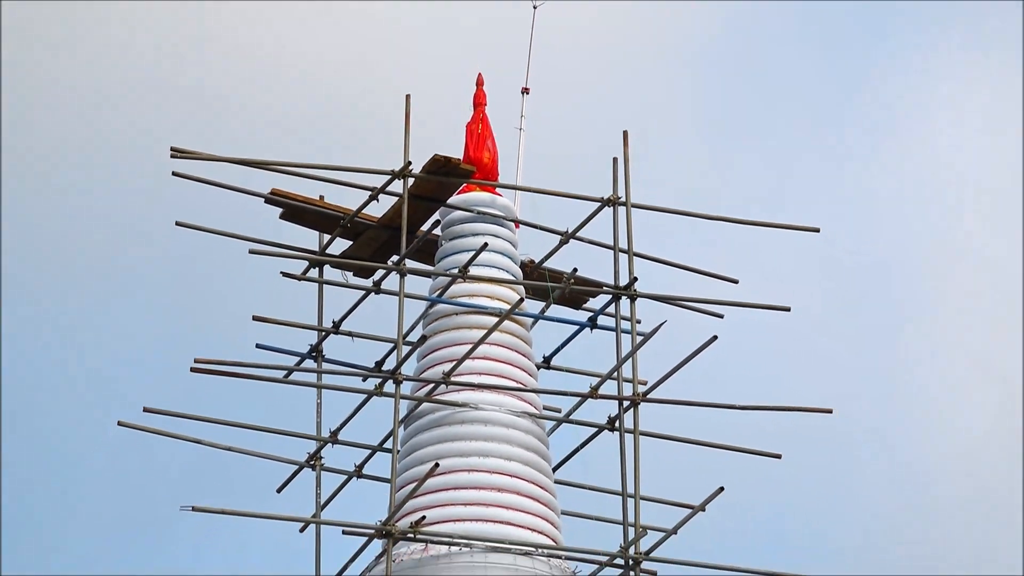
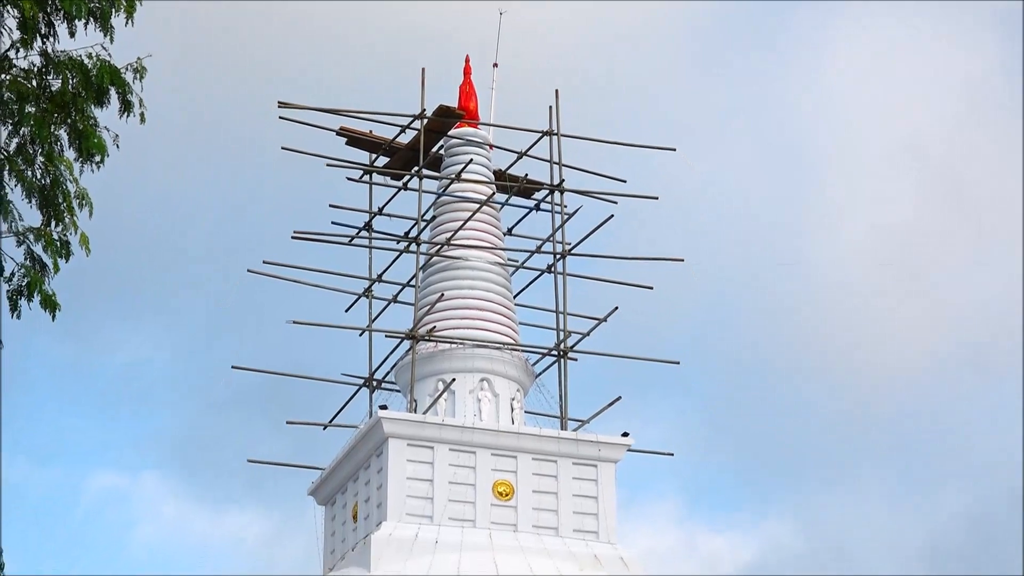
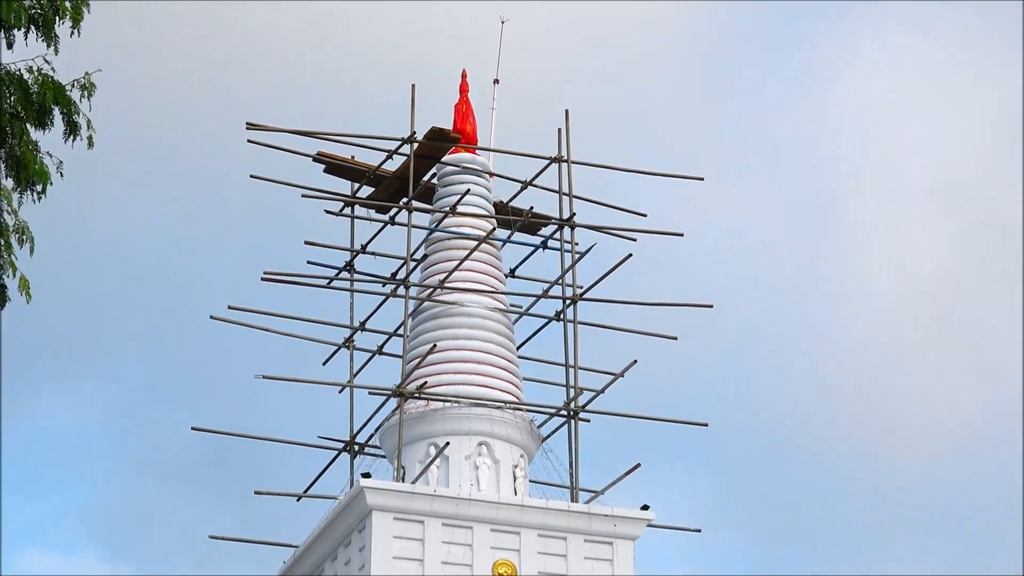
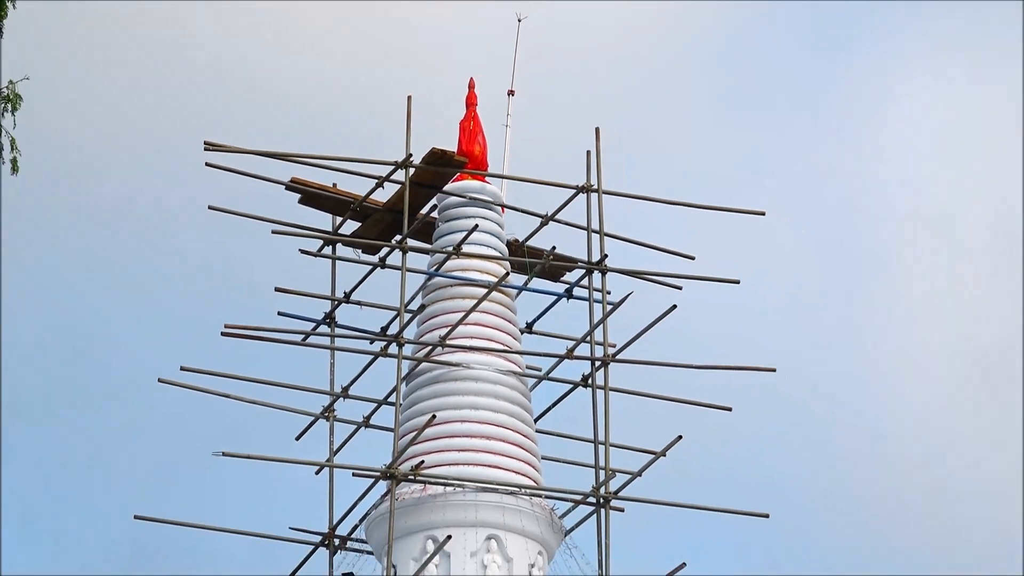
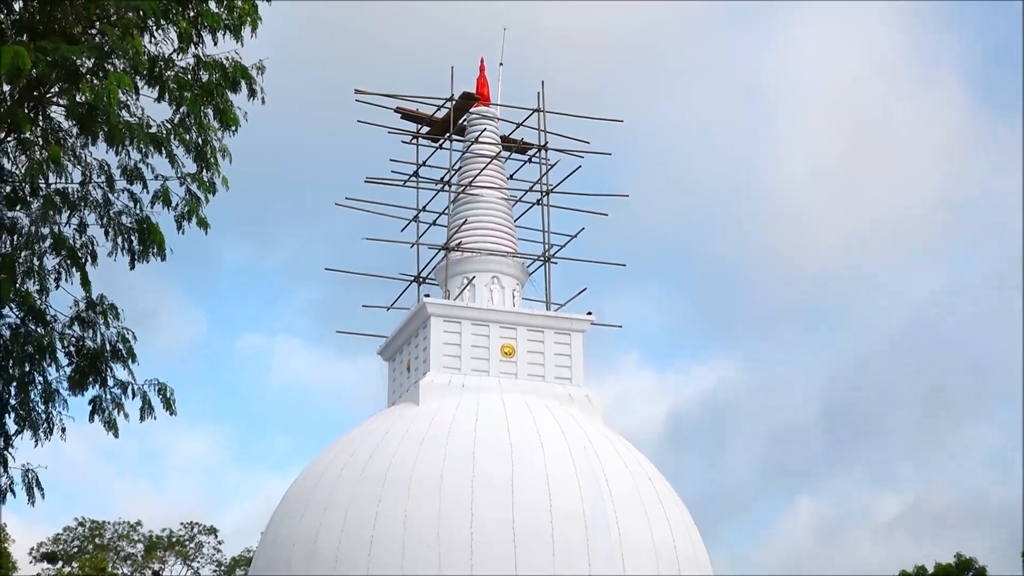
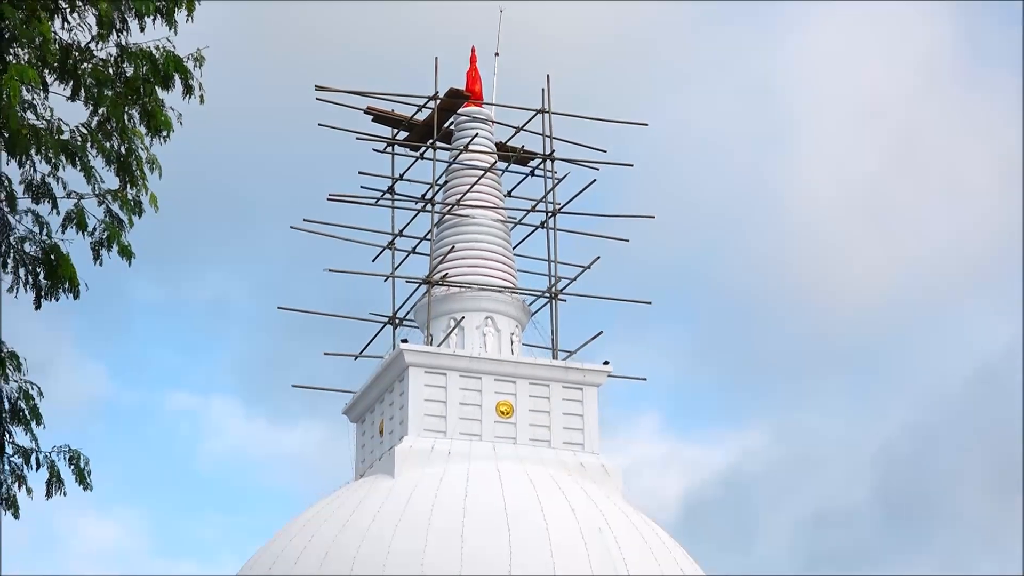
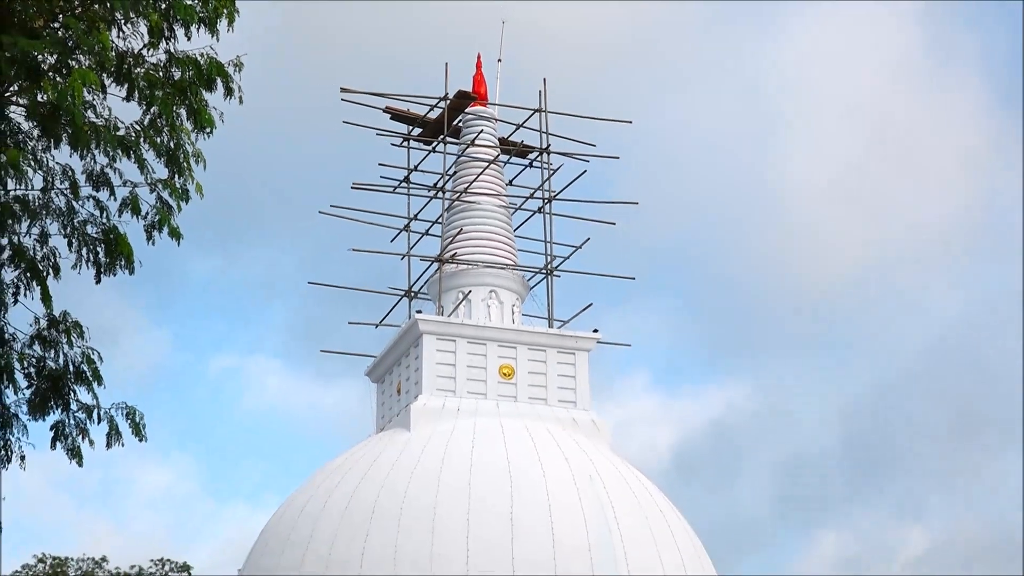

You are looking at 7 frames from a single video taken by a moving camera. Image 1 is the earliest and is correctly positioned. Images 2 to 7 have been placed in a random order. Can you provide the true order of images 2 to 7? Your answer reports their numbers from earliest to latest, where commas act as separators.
4, 3, 2, 6, 7, 5
